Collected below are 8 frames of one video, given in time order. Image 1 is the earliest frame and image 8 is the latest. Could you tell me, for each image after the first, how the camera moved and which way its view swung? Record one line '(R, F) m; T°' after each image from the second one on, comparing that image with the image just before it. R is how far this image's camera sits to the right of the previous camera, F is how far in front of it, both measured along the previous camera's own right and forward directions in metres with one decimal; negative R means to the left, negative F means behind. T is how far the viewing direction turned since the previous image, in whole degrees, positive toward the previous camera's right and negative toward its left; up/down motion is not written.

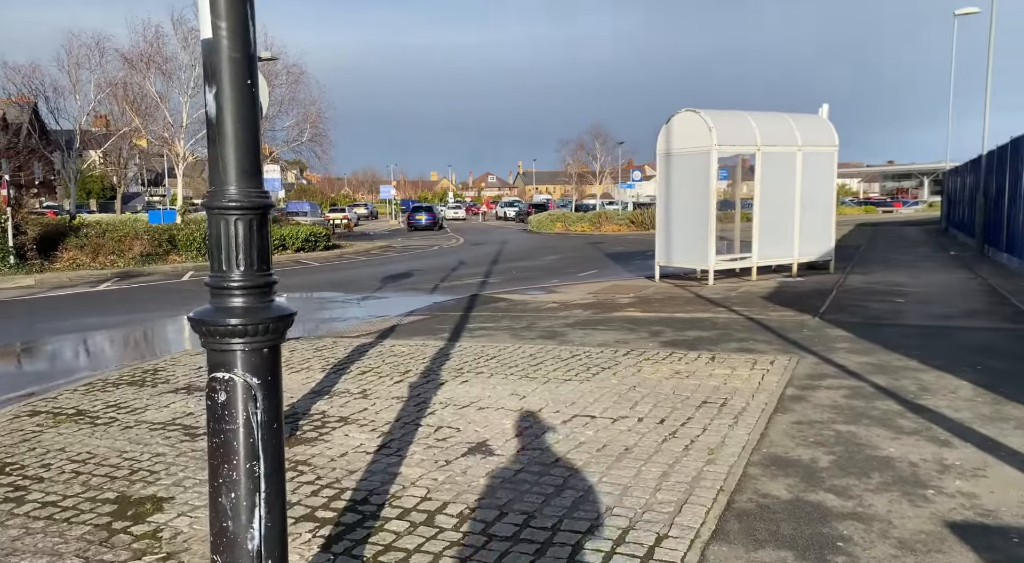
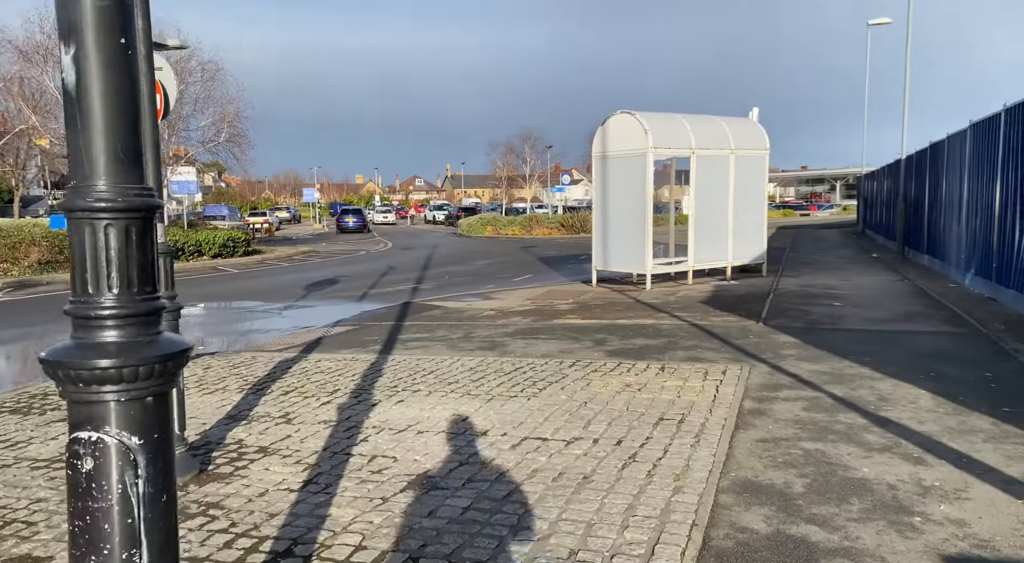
(-0.1, +0.5) m; +5°
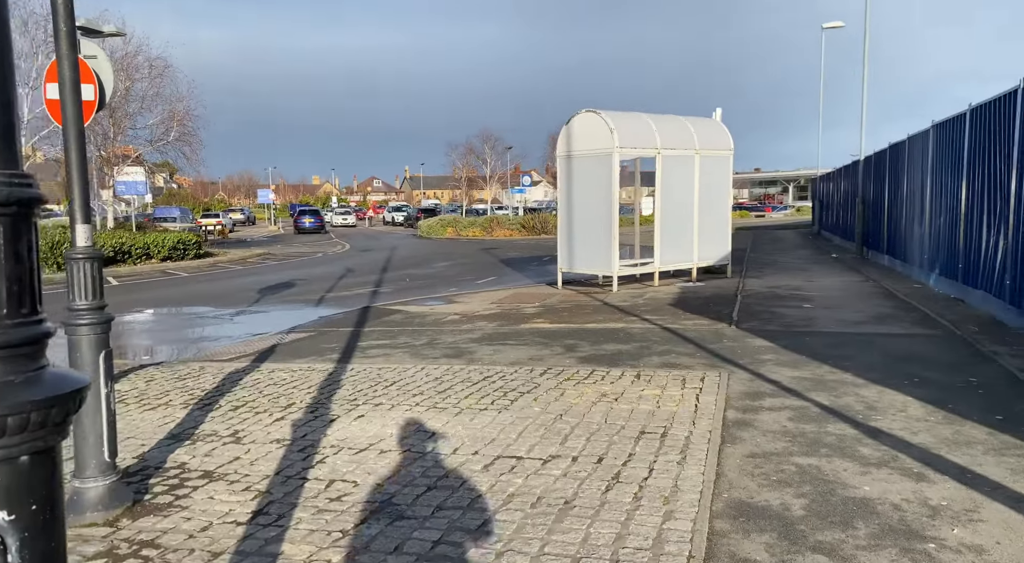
(-0.1, +0.4) m; +3°
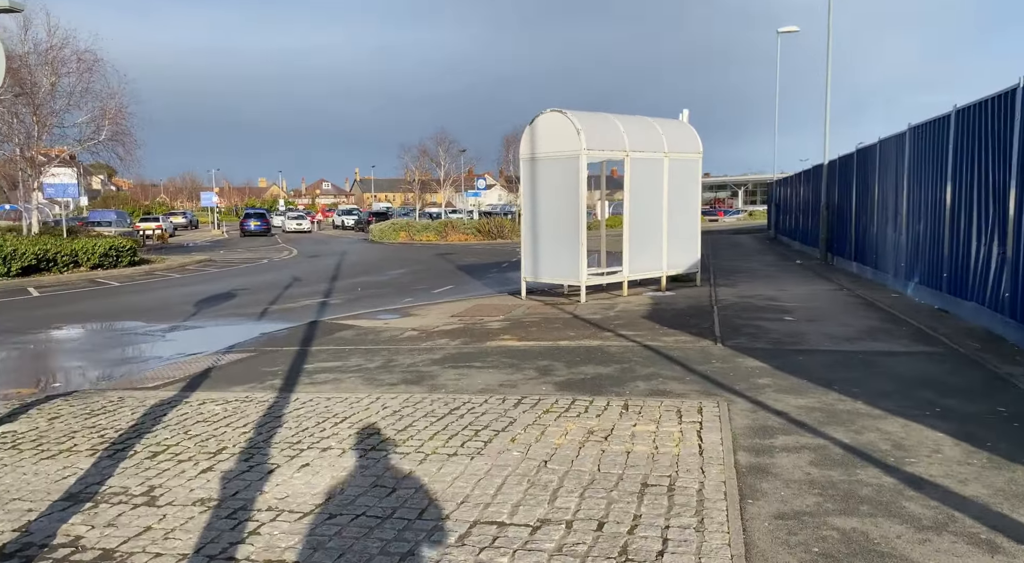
(-0.1, +0.9) m; +3°
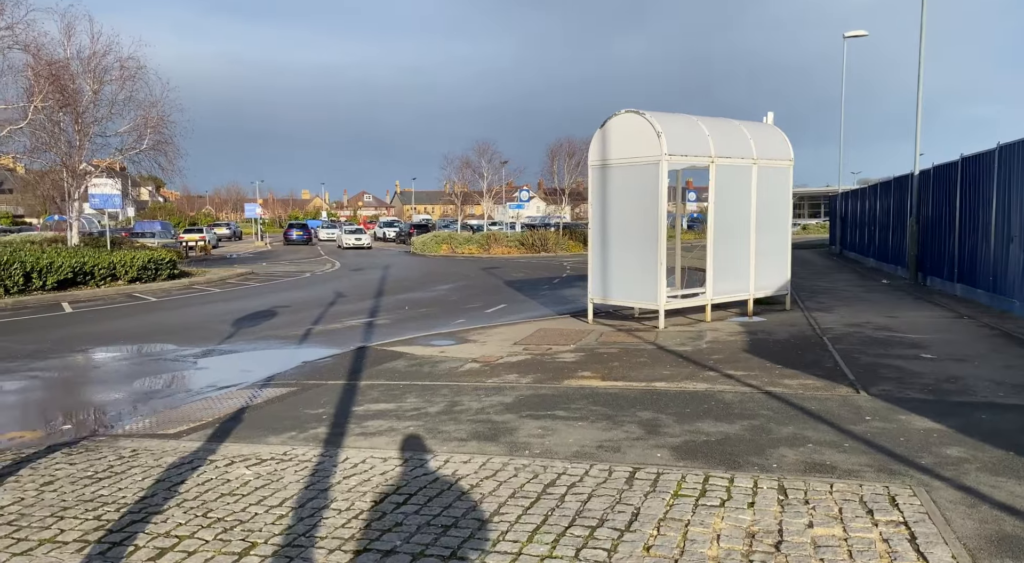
(-0.5, +1.6) m; -3°
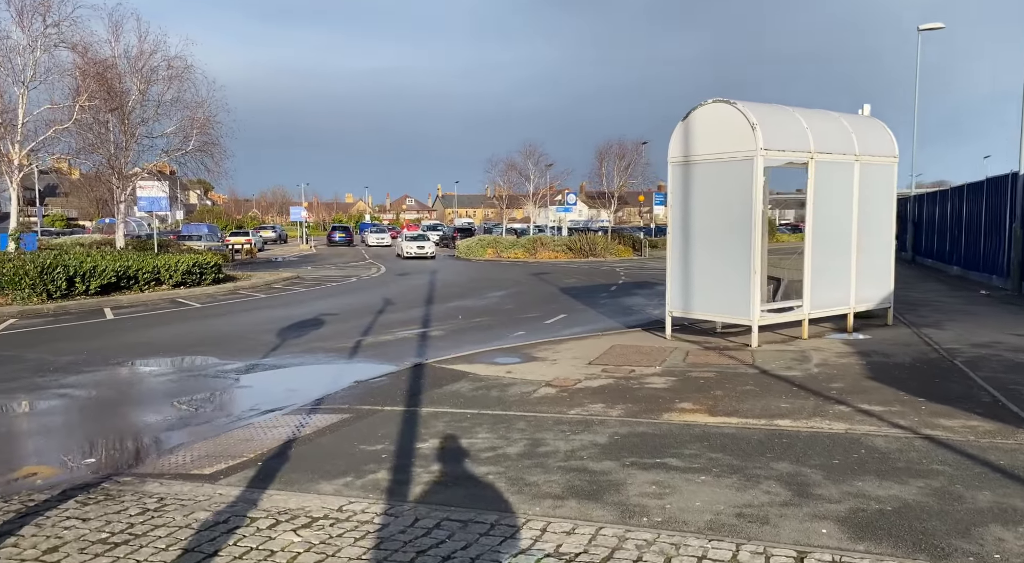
(-0.4, +1.3) m; -3°
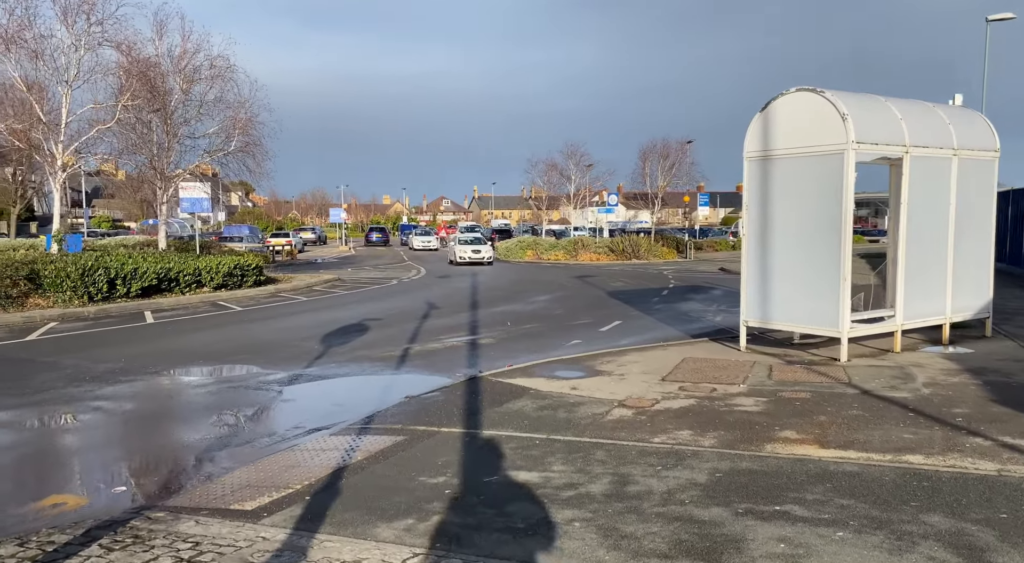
(-0.3, +0.9) m; -2°
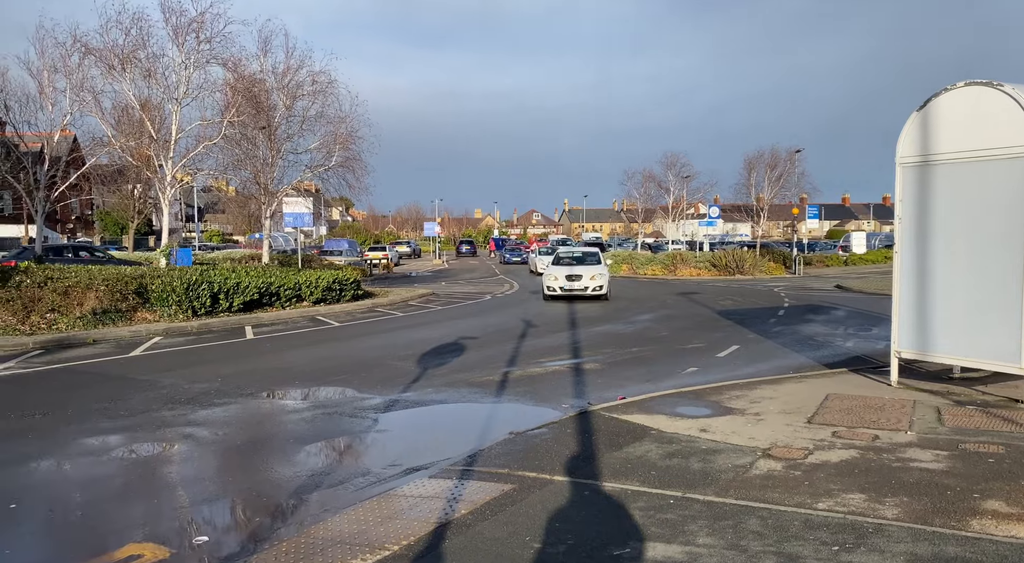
(-0.3, +1.0) m; -6°
